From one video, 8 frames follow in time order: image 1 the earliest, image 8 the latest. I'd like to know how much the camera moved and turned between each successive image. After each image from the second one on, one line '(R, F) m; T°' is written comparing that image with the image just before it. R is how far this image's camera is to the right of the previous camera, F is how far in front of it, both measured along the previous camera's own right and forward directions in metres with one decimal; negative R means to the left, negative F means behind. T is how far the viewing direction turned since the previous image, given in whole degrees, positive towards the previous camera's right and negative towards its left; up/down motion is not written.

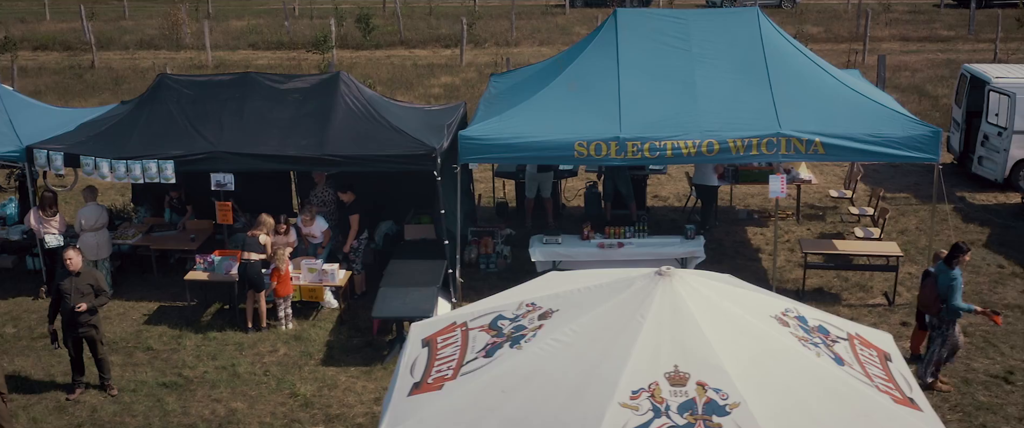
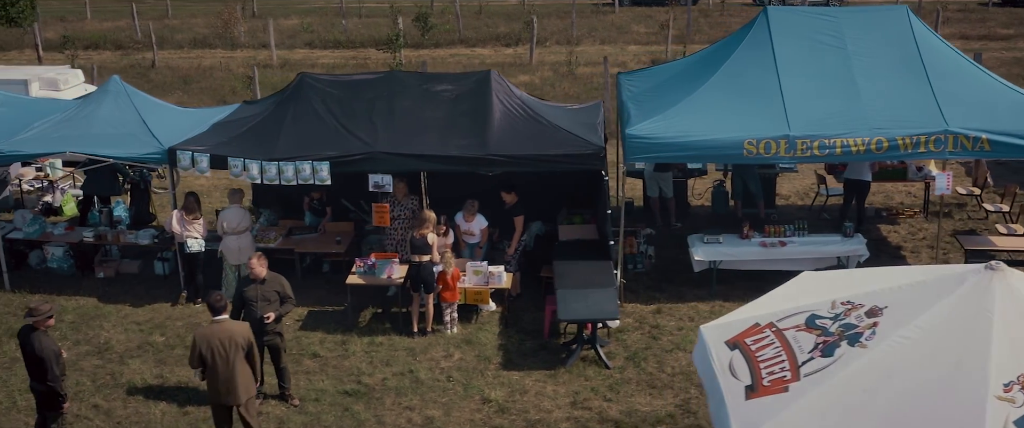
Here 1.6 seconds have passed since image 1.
(-2.0, +0.2) m; +2°
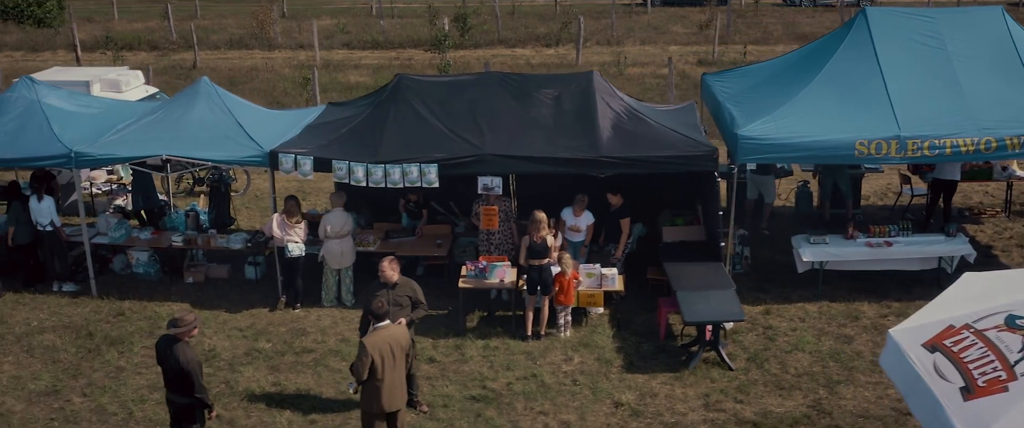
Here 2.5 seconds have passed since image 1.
(-1.4, +0.1) m; +2°
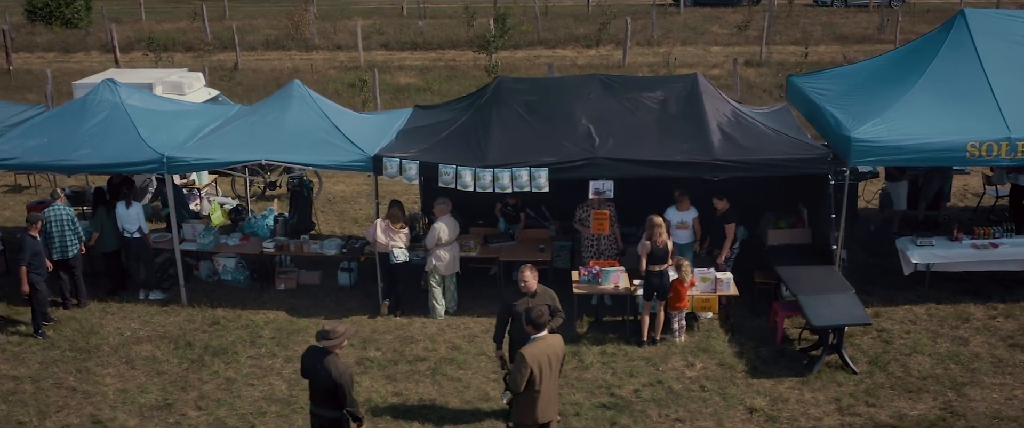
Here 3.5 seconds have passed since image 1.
(-1.3, +0.1) m; +2°
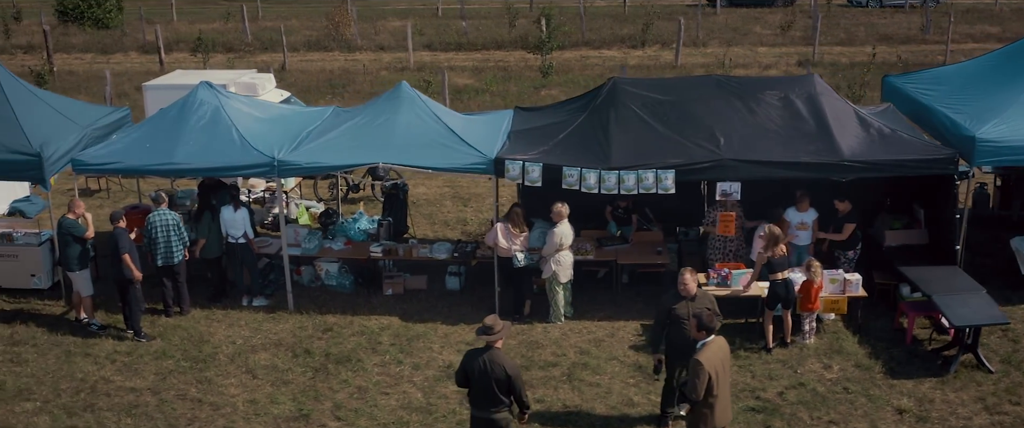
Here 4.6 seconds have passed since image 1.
(-1.5, +0.1) m; +2°
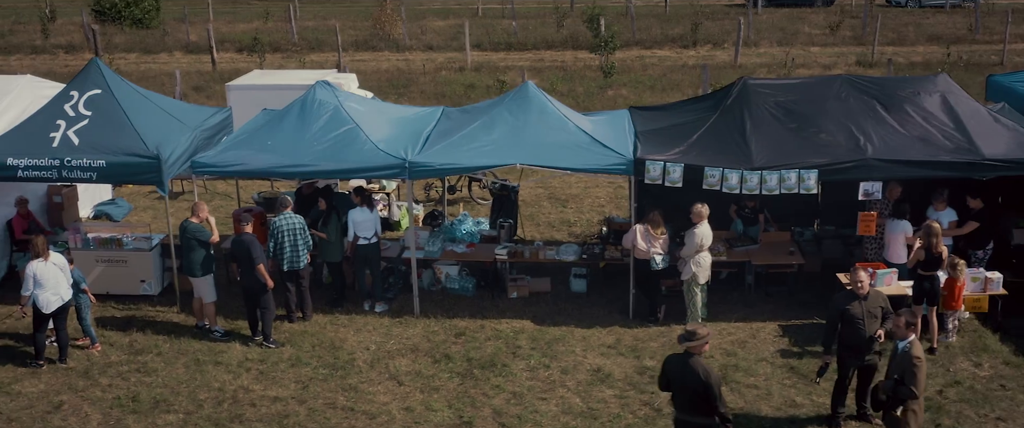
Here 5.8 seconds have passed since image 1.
(-1.7, +0.1) m; +2°
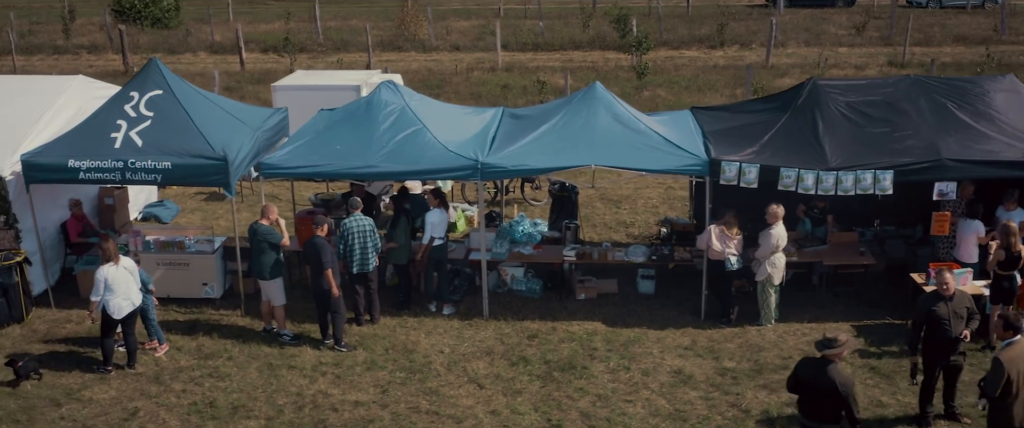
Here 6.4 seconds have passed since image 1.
(-0.9, +0.1) m; +1°
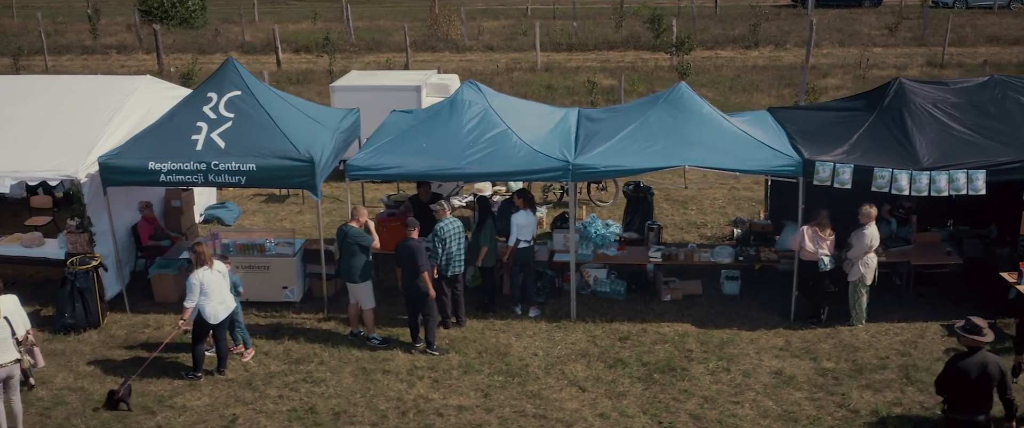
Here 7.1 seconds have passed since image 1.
(-1.1, +0.1) m; +1°
